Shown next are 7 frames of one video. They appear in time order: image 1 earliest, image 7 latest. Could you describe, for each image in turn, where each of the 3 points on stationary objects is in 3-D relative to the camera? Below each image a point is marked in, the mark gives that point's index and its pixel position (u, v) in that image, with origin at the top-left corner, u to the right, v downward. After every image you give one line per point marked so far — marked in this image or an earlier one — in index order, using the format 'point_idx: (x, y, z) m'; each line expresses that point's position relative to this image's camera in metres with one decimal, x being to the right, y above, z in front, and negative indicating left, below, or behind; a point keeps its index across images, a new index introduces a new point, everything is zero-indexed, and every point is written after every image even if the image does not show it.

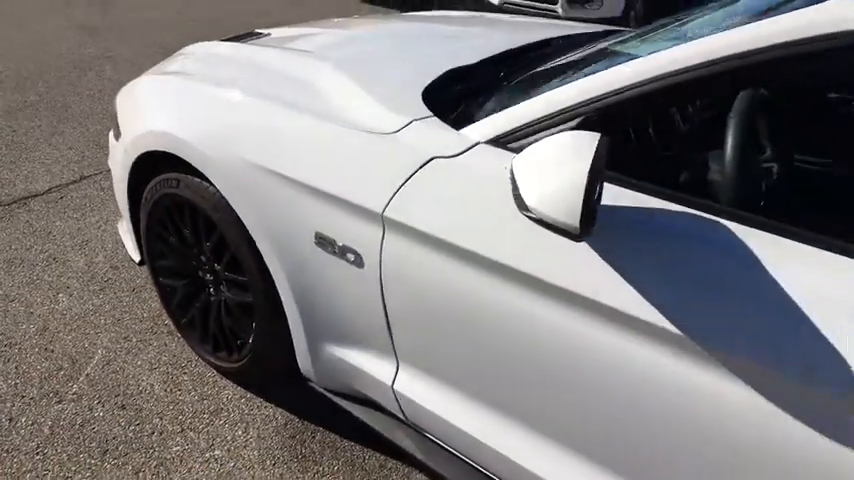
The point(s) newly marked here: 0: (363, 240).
0: (-0.2, 0.0, +1.8) m
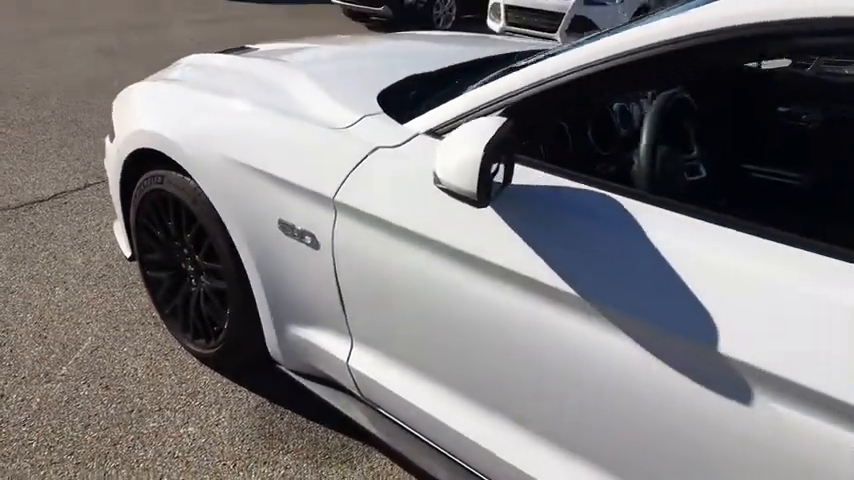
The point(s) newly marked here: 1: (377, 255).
0: (-0.3, 0.0, +2.0) m
1: (-0.1, 0.0, +1.8) m
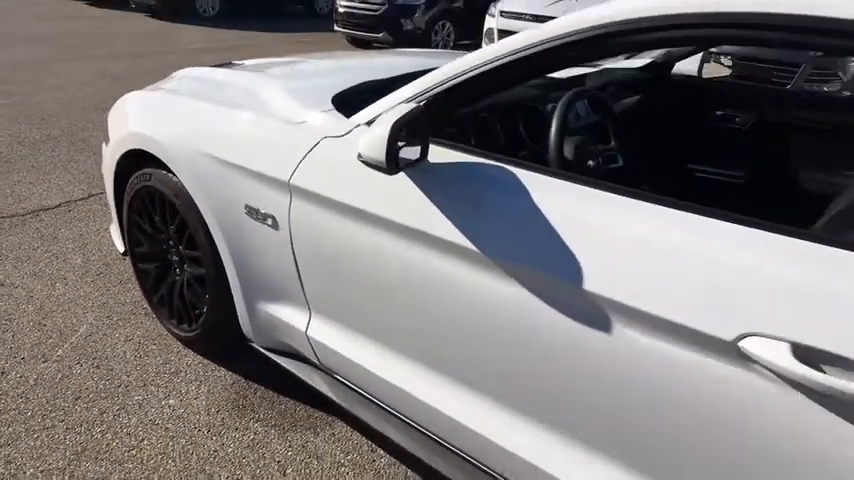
0: (-0.5, +0.1, +2.3) m
1: (-0.3, 0.0, +2.1) m
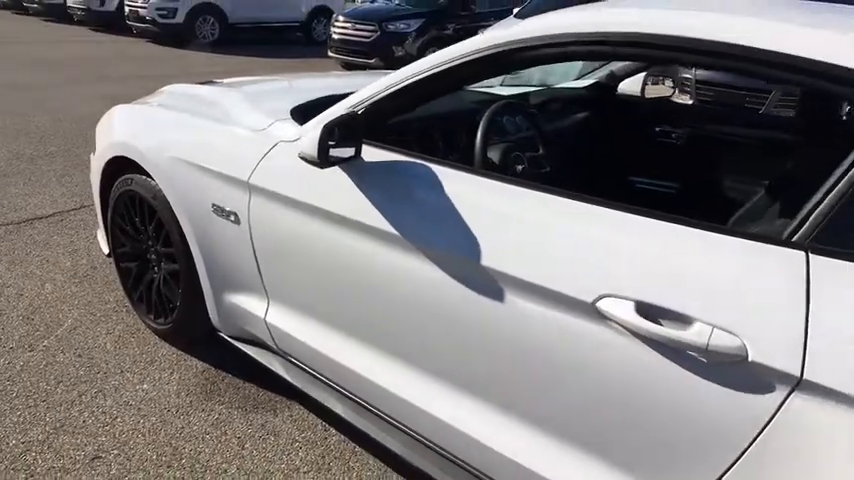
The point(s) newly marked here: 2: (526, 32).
0: (-0.7, +0.1, +2.5) m
1: (-0.5, +0.1, +2.4) m
2: (+0.3, +0.6, +2.0) m
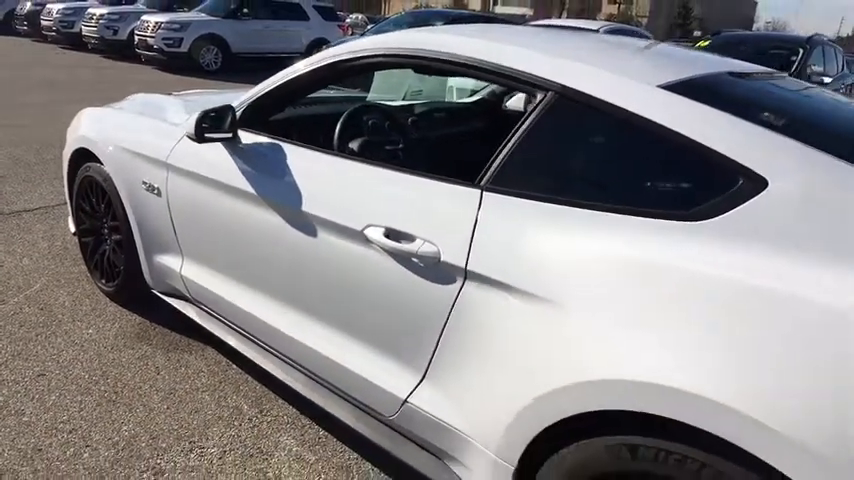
0: (-1.3, +0.3, +3.3) m
1: (-1.1, +0.2, +3.1) m
2: (-0.3, +0.8, +2.7) m
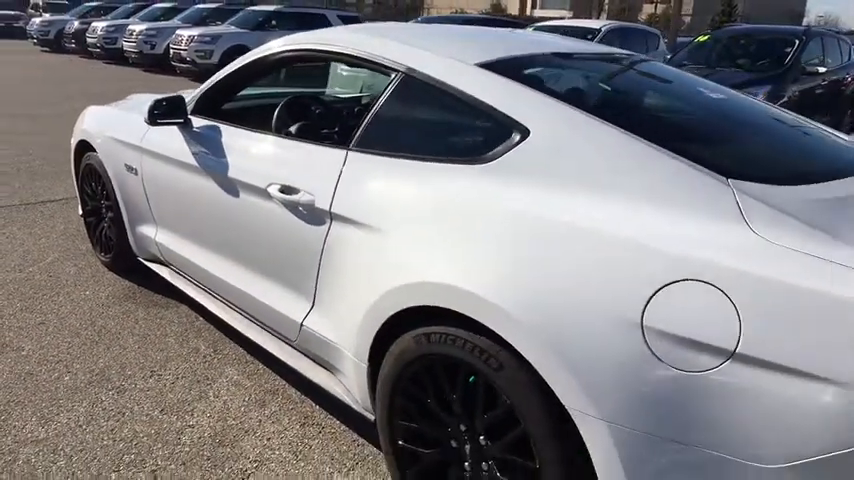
0: (-1.7, +0.5, +3.9) m
1: (-1.6, +0.4, +3.8) m
2: (-0.8, +1.0, +3.3) m
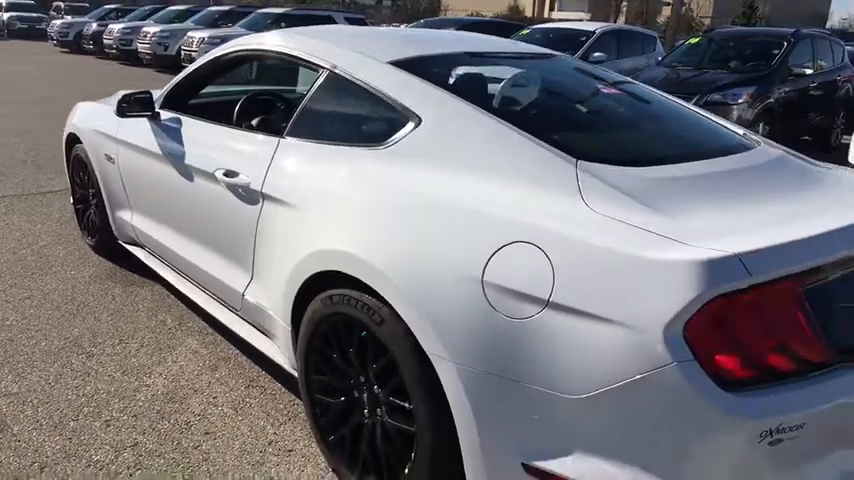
0: (-2.0, +0.6, +4.3) m
1: (-1.9, +0.5, +4.1) m
2: (-1.1, +1.1, +3.7) m
